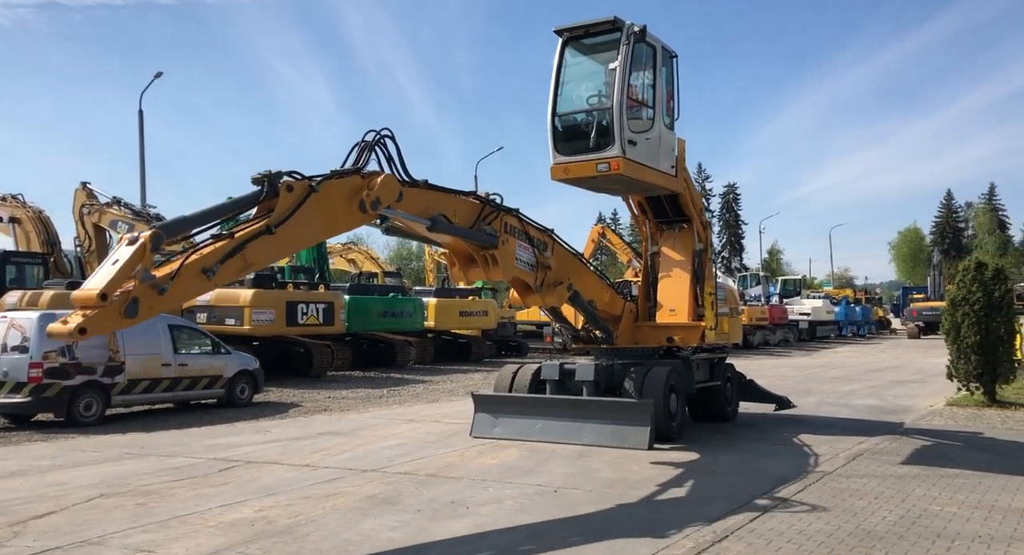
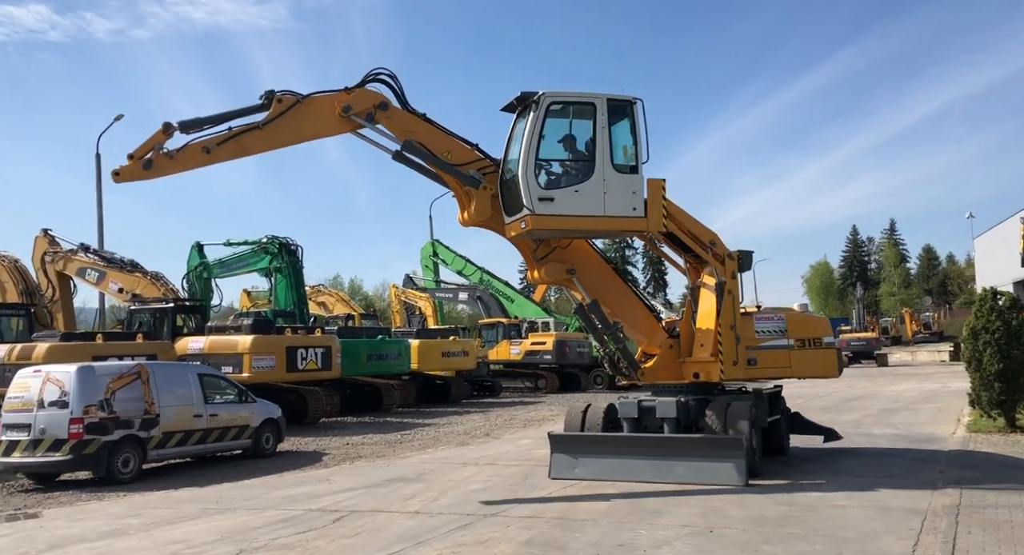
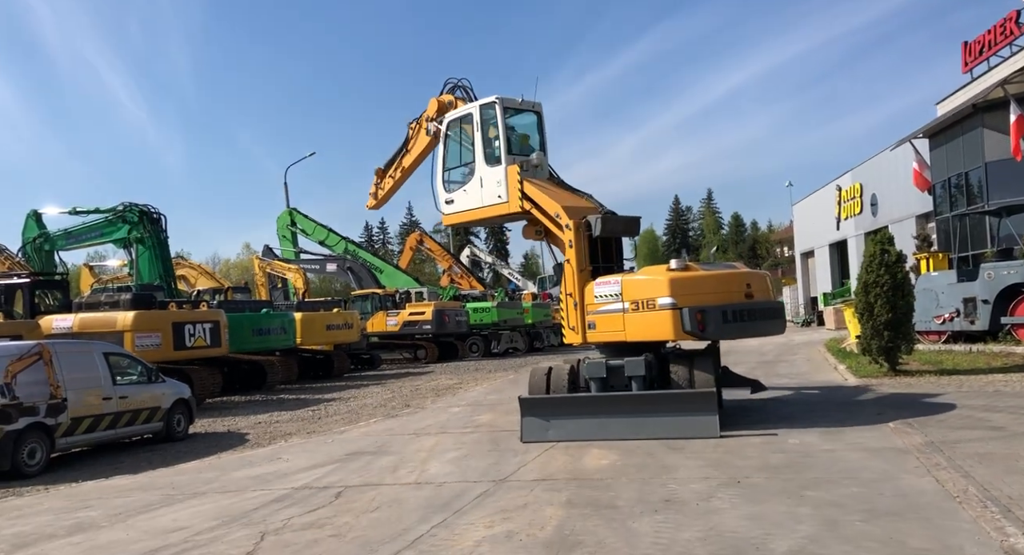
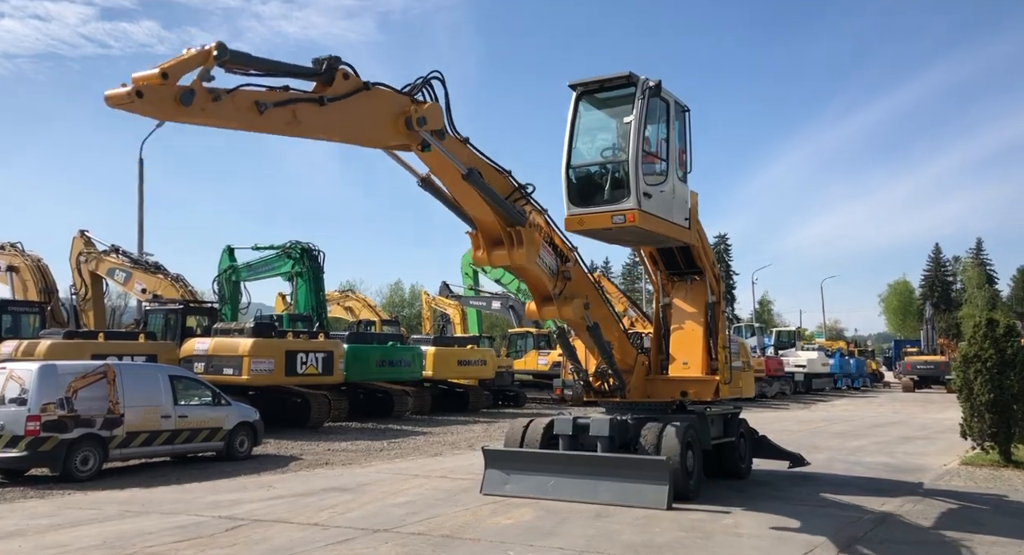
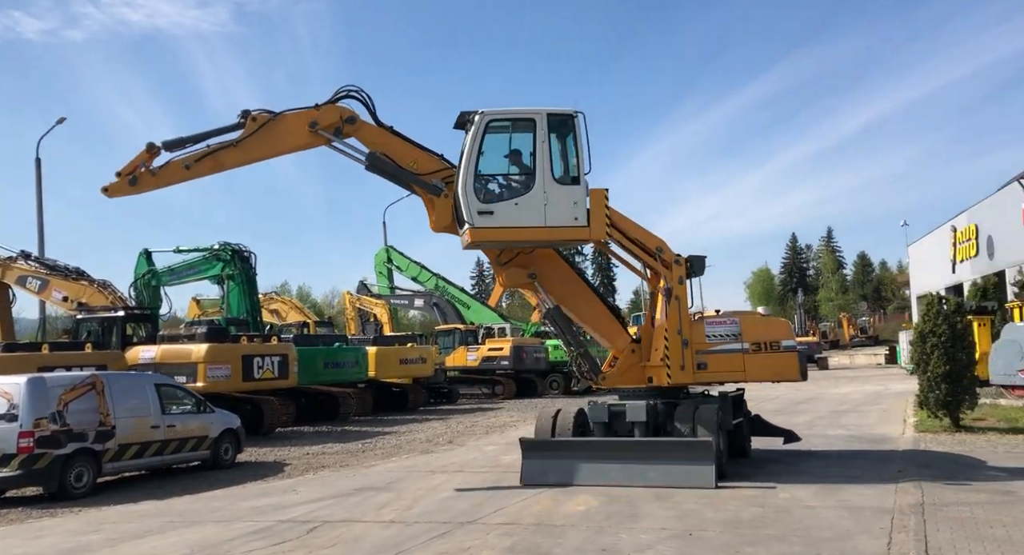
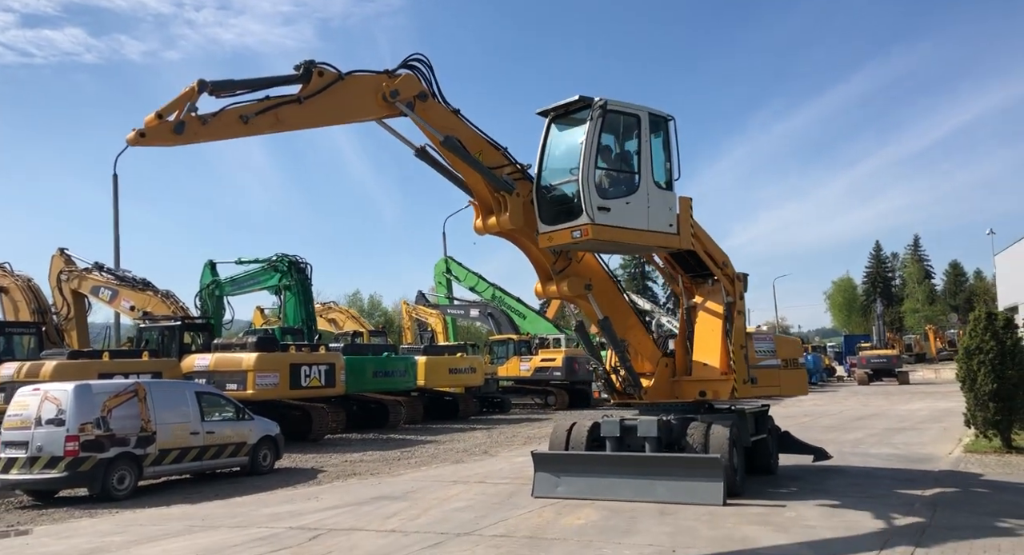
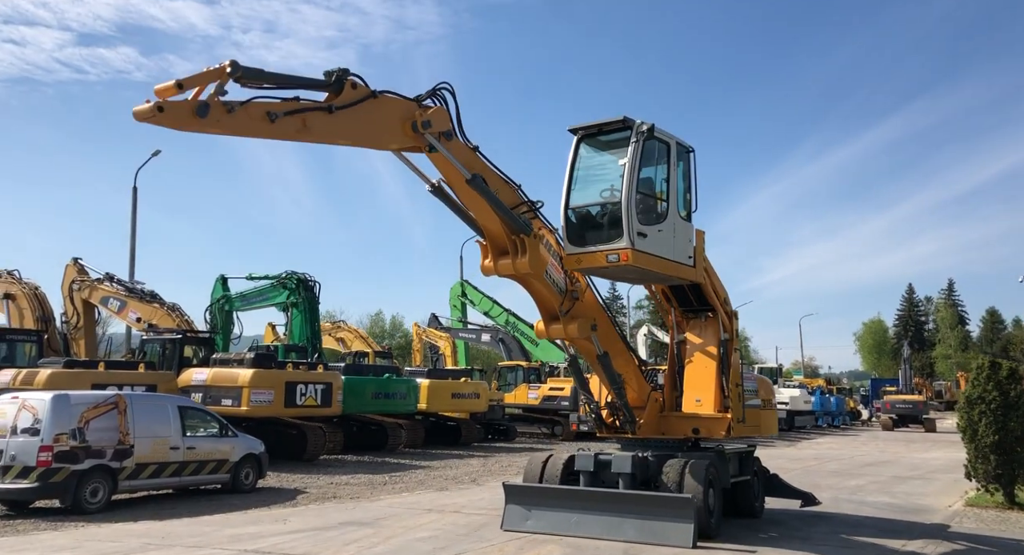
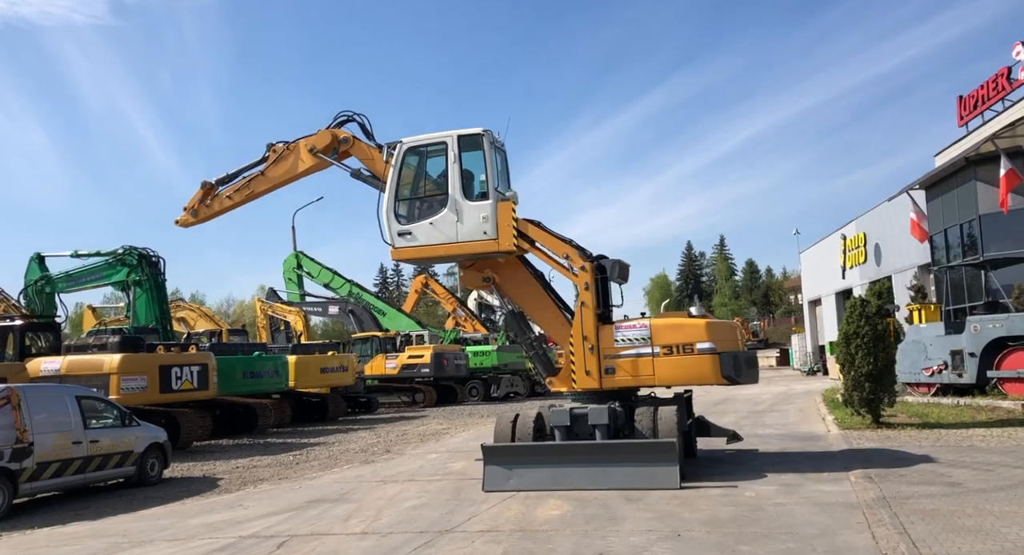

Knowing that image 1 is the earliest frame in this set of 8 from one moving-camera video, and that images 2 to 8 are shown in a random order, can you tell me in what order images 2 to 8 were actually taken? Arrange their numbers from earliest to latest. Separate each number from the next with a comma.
4, 7, 6, 2, 5, 8, 3
